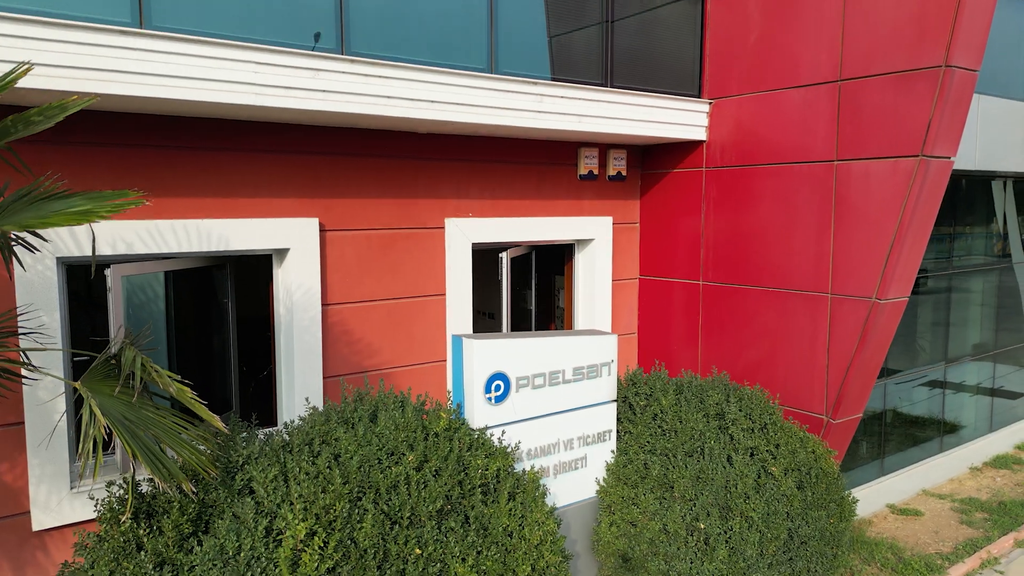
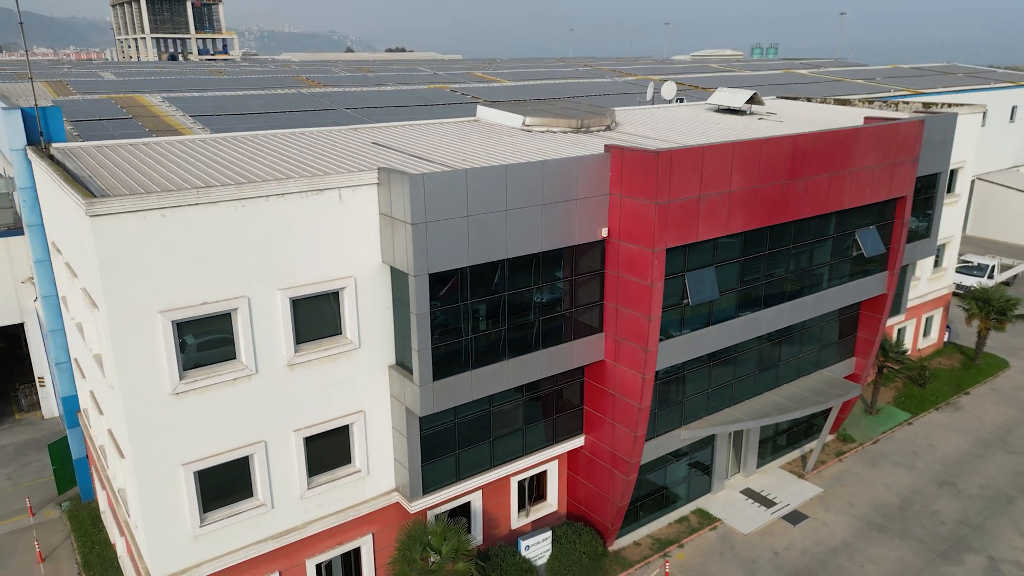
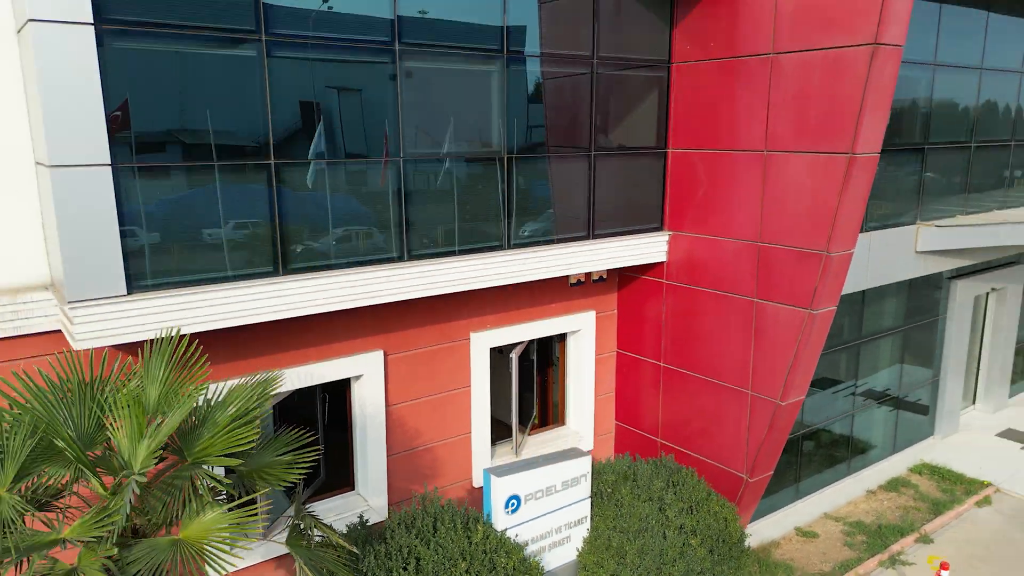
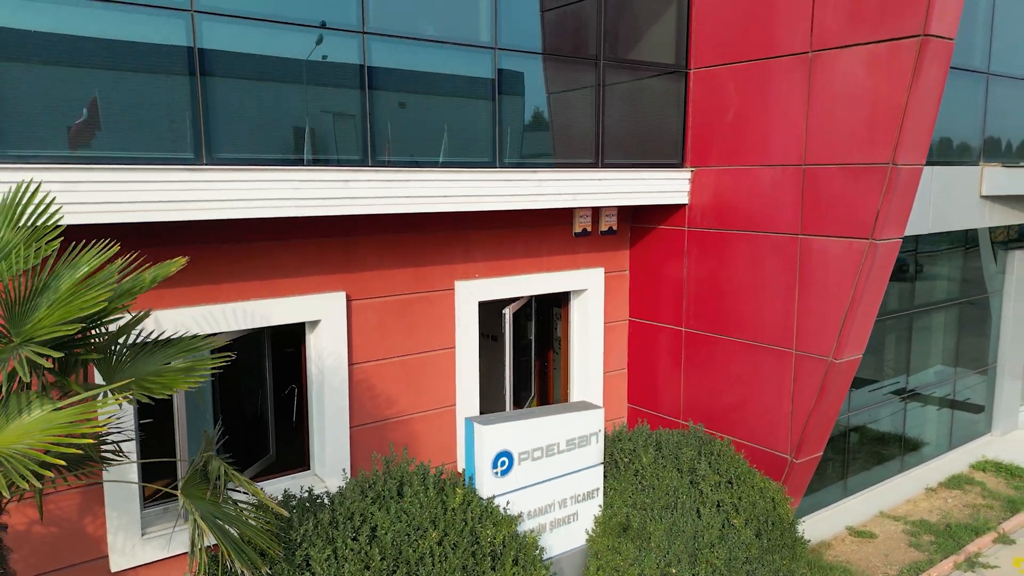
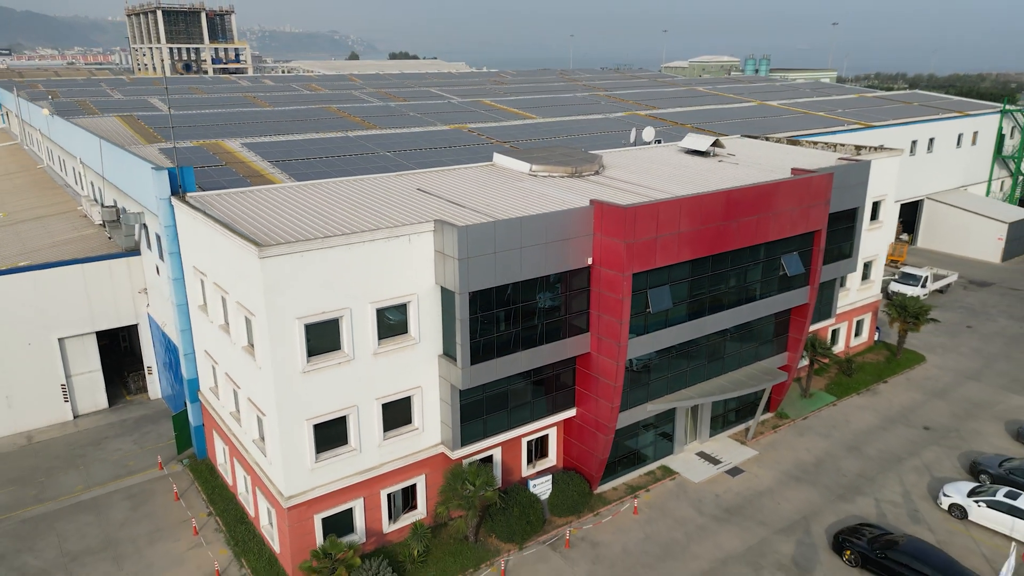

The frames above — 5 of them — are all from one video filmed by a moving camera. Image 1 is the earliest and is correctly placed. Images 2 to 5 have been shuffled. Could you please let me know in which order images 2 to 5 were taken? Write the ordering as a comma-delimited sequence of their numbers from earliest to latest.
4, 3, 2, 5
